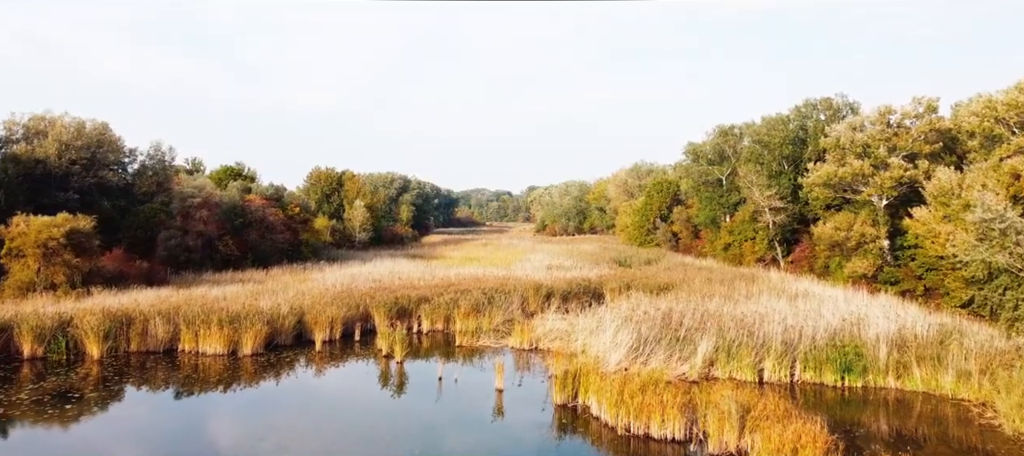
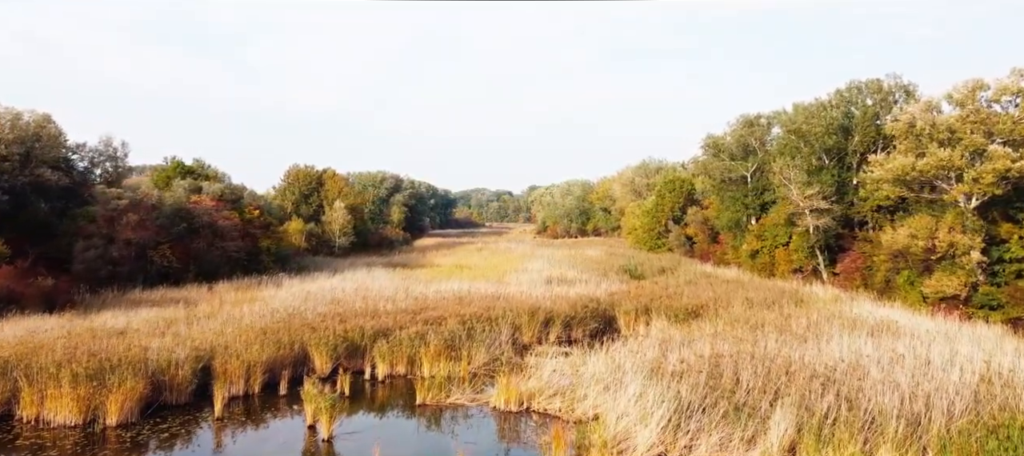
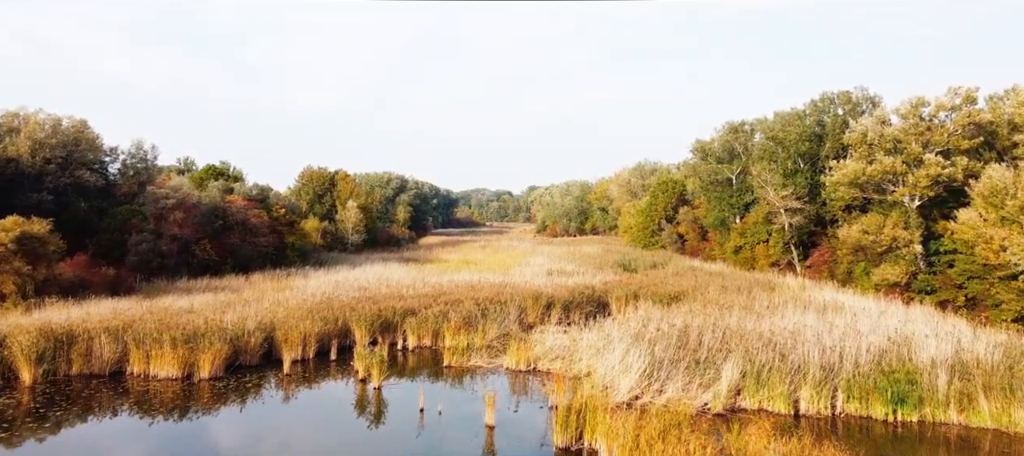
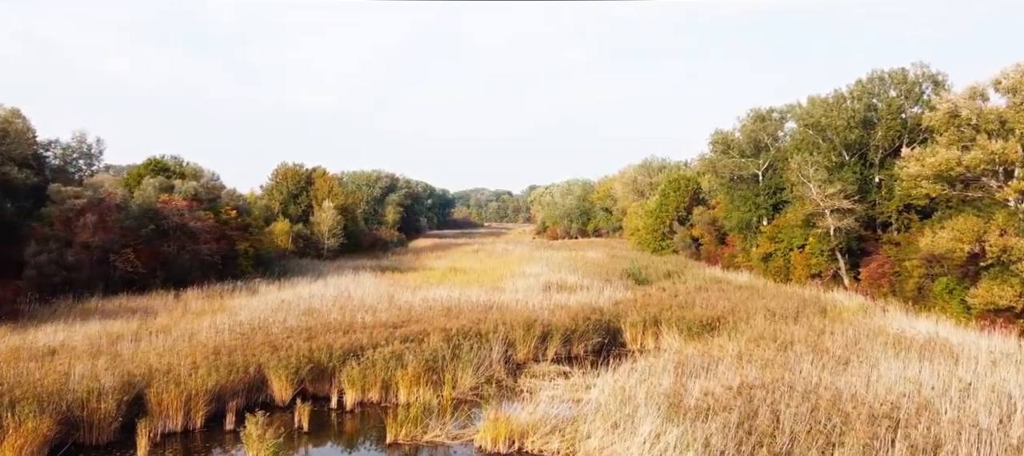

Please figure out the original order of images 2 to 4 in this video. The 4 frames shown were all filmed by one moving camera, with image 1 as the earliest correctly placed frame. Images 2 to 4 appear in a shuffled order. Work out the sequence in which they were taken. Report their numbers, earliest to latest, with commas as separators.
3, 2, 4
